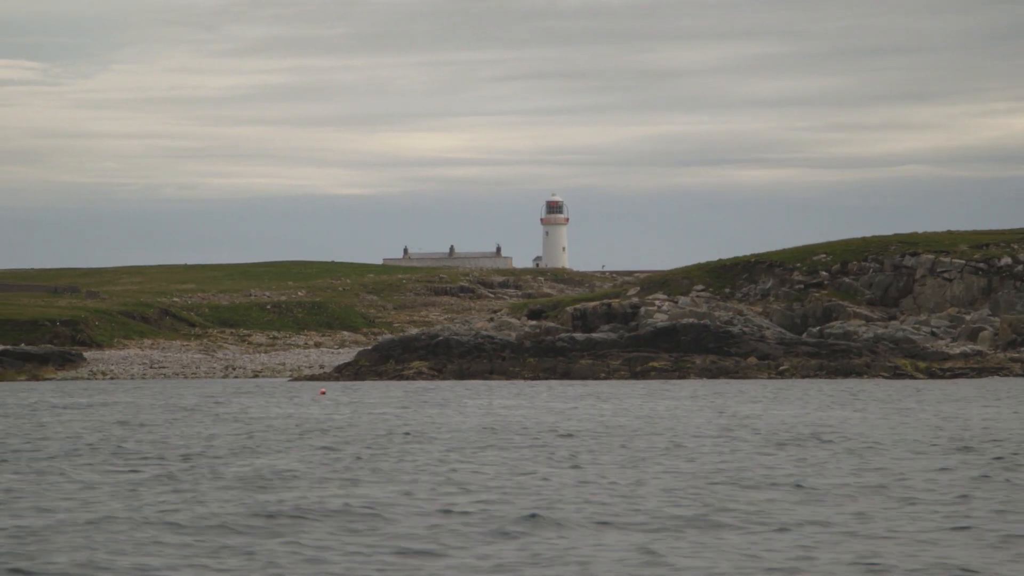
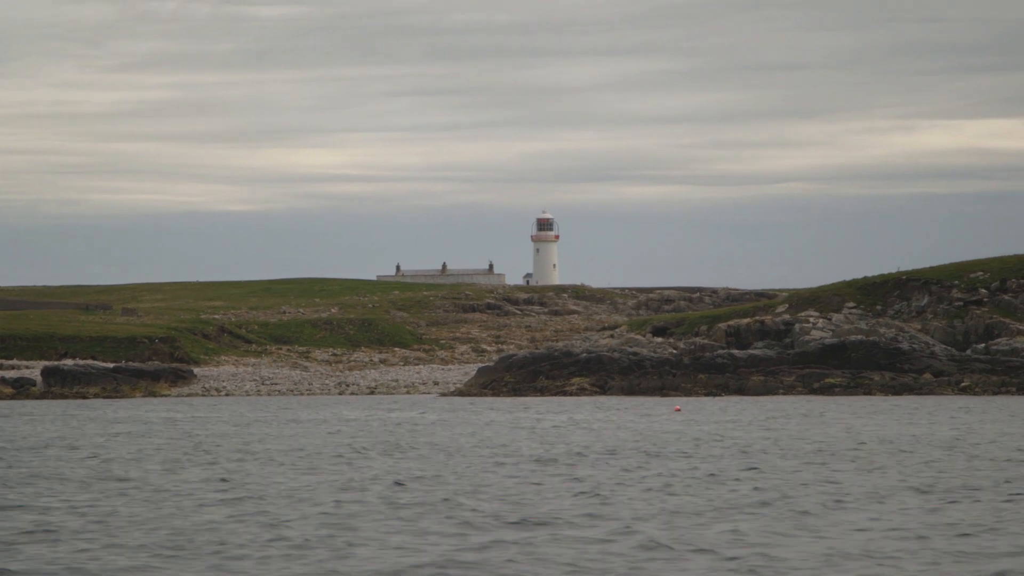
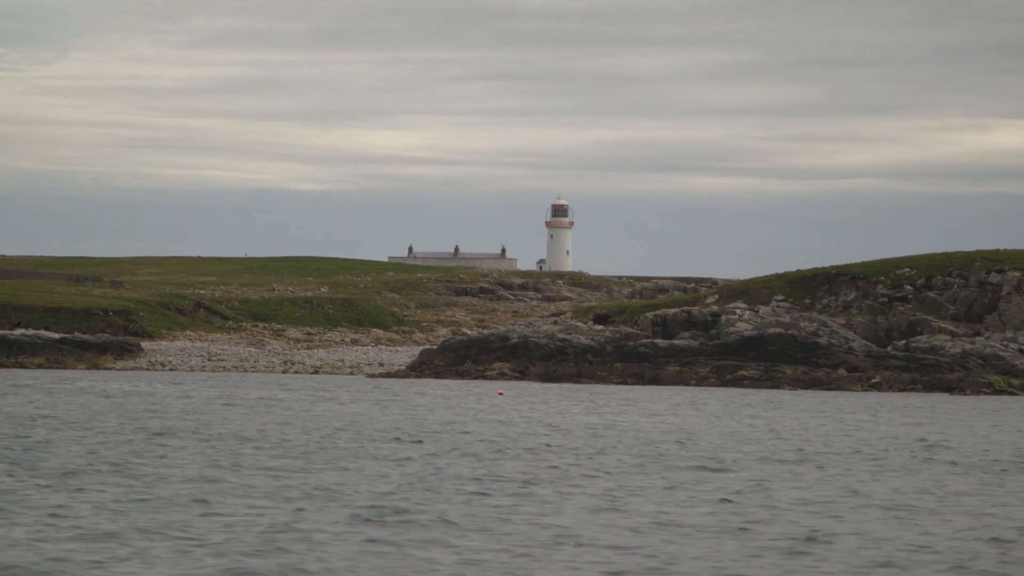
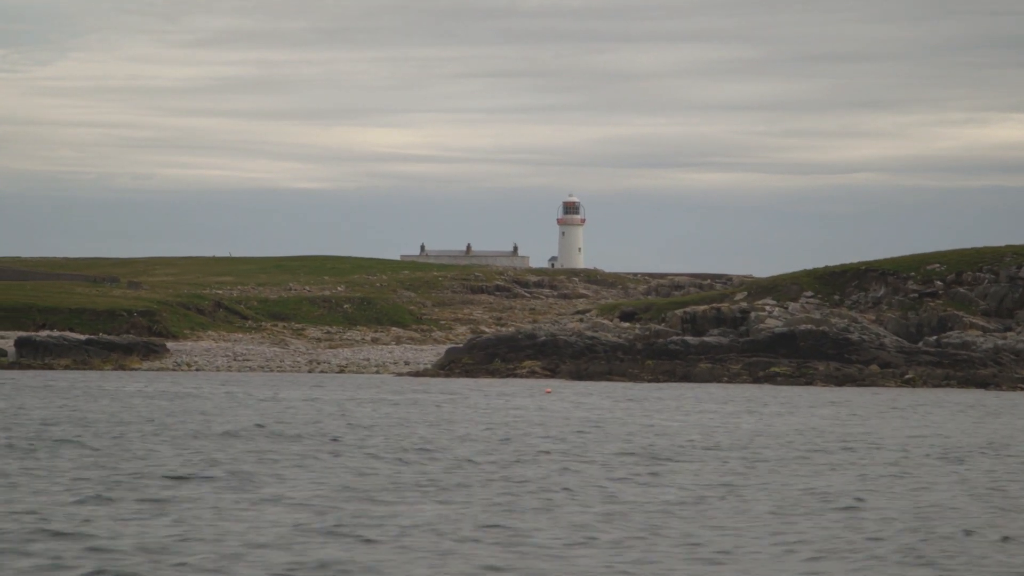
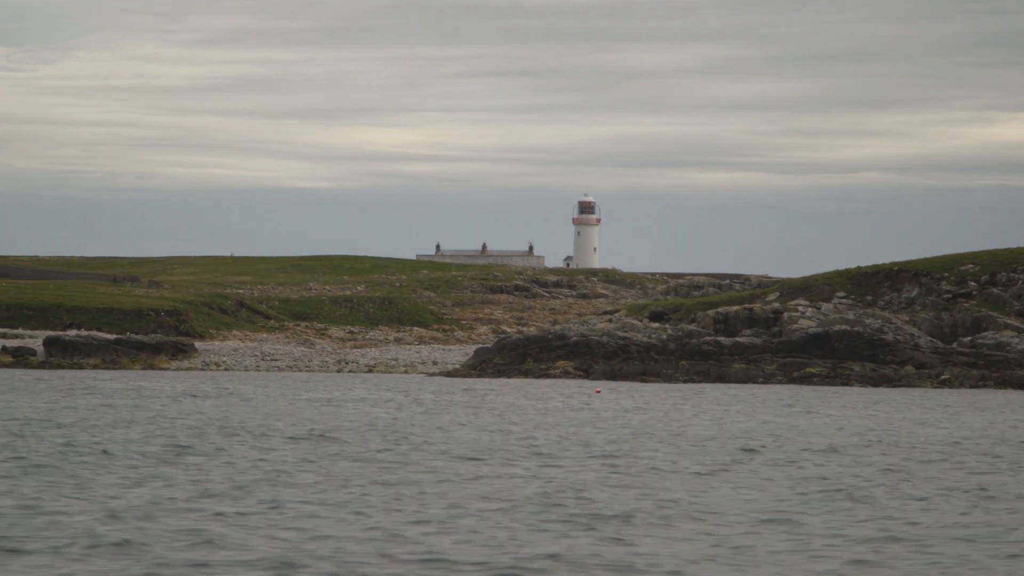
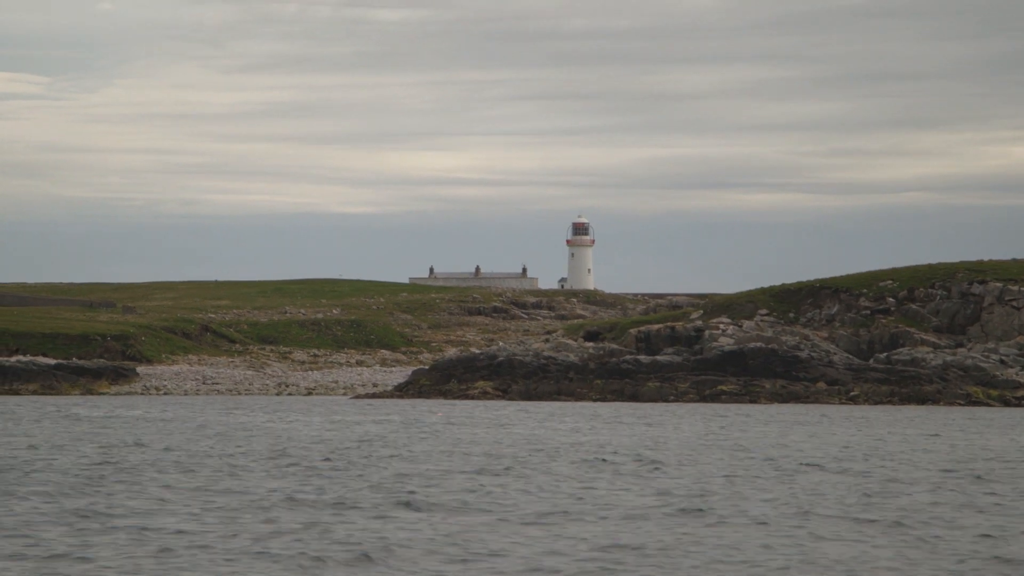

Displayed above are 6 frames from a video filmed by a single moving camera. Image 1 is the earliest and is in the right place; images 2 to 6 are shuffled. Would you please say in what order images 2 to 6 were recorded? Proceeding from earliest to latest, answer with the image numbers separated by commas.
6, 3, 4, 5, 2
